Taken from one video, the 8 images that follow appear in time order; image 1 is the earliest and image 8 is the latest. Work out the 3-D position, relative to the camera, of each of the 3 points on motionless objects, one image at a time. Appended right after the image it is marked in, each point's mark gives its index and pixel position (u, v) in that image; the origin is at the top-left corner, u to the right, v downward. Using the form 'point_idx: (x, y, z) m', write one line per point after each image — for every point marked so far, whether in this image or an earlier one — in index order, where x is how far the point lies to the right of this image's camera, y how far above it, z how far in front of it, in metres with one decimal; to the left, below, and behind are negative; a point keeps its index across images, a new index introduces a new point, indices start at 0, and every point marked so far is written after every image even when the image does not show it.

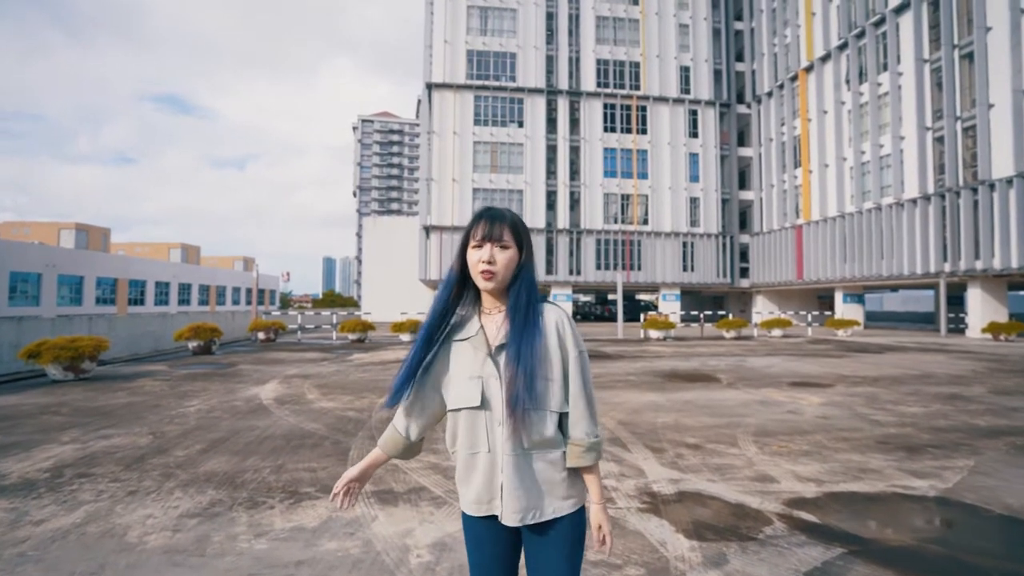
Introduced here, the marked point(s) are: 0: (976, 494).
0: (+4.2, -1.8, +4.6) m
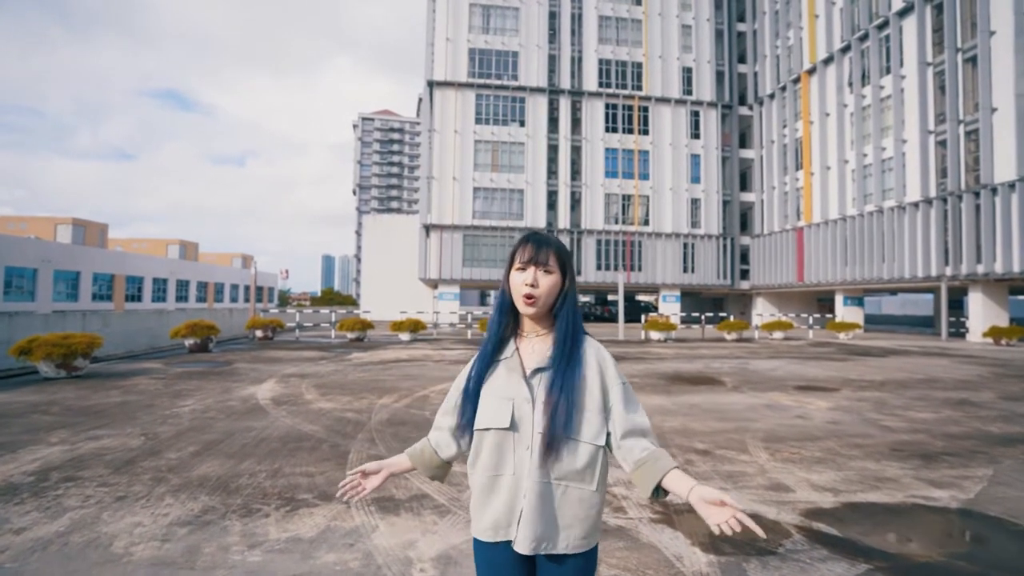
0: (+4.2, -1.9, +4.5) m
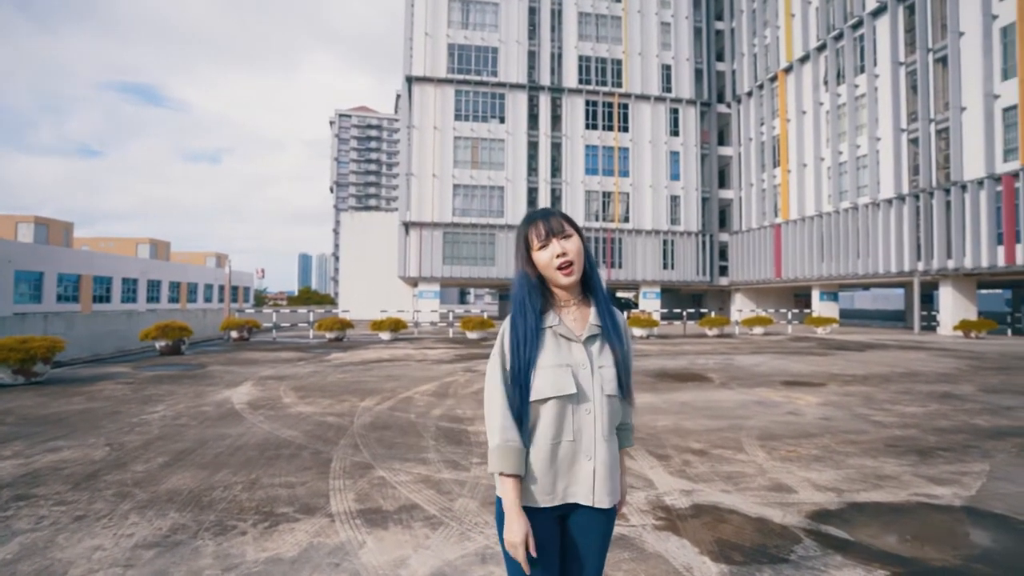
0: (+4.2, -1.8, +4.4) m
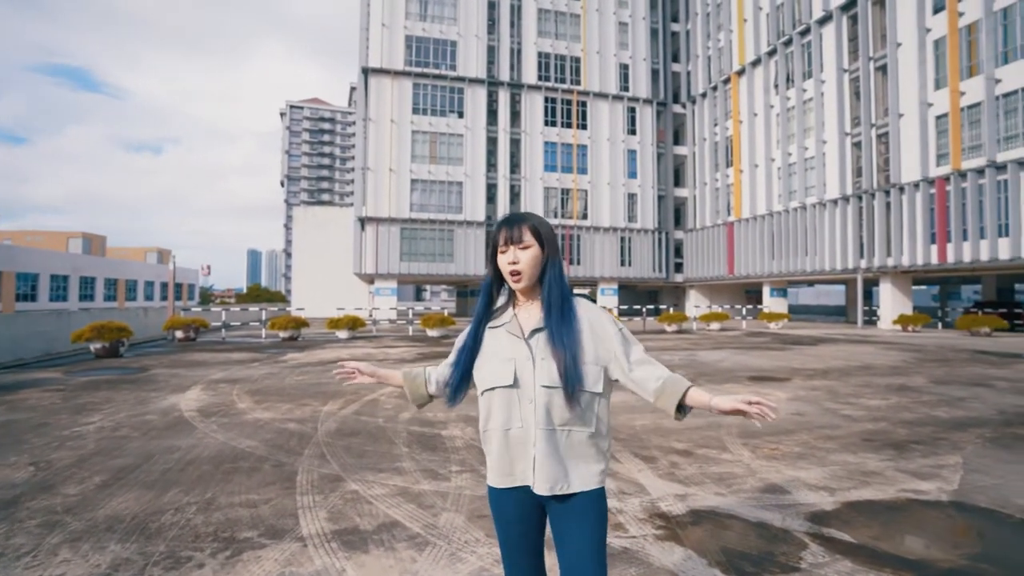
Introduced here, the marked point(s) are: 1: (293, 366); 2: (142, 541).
0: (+4.1, -1.8, +4.4) m
1: (-5.2, -1.8, +12.3) m
2: (-2.3, -1.6, +3.2) m
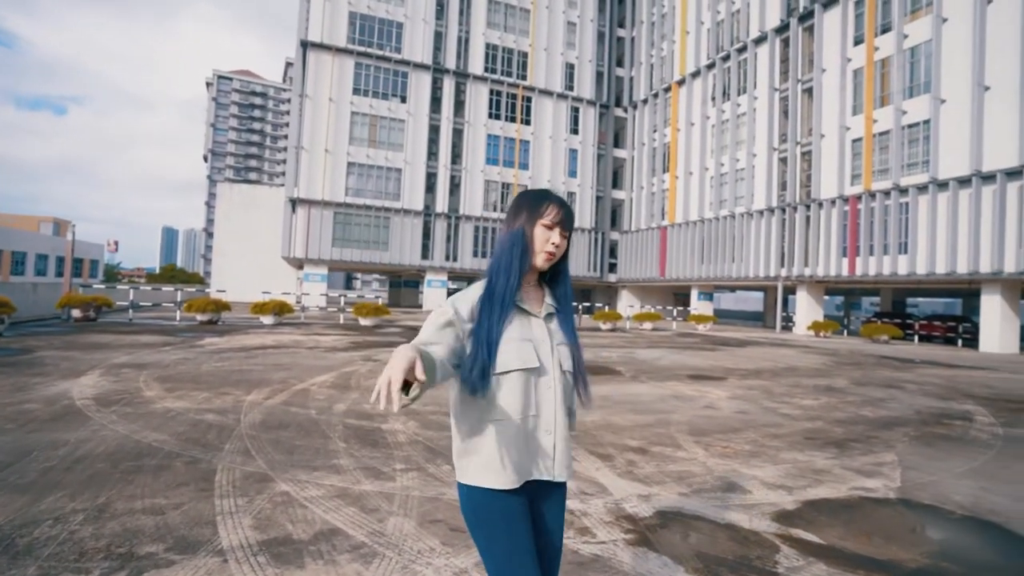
0: (+3.6, -1.8, +4.6) m
1: (-6.5, -1.4, +11.2) m
2: (-2.5, -1.3, +2.6) m
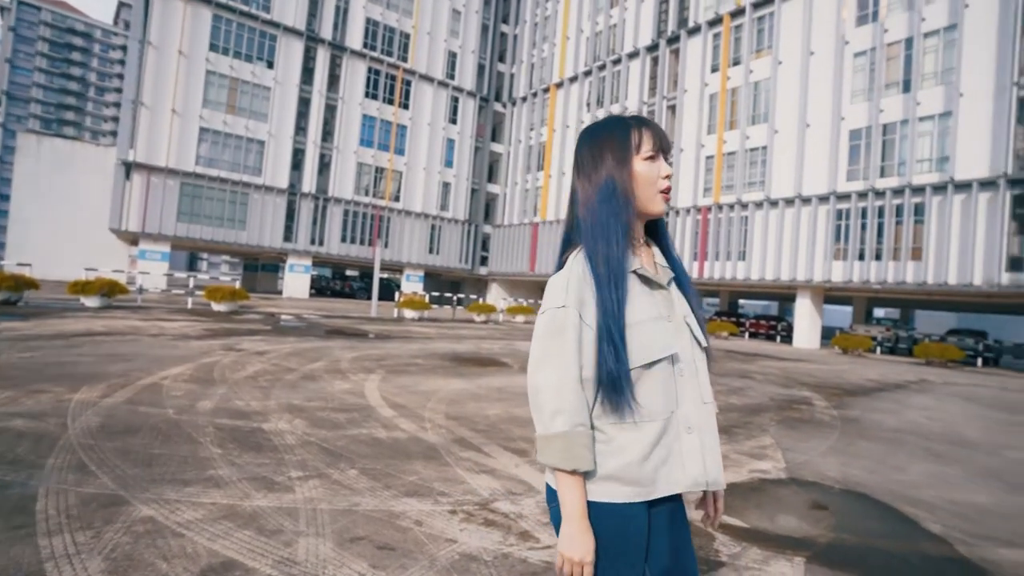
0: (+2.9, -1.8, +5.0) m
1: (-8.6, -0.9, +8.9) m
2: (-2.6, -1.1, +1.6) m
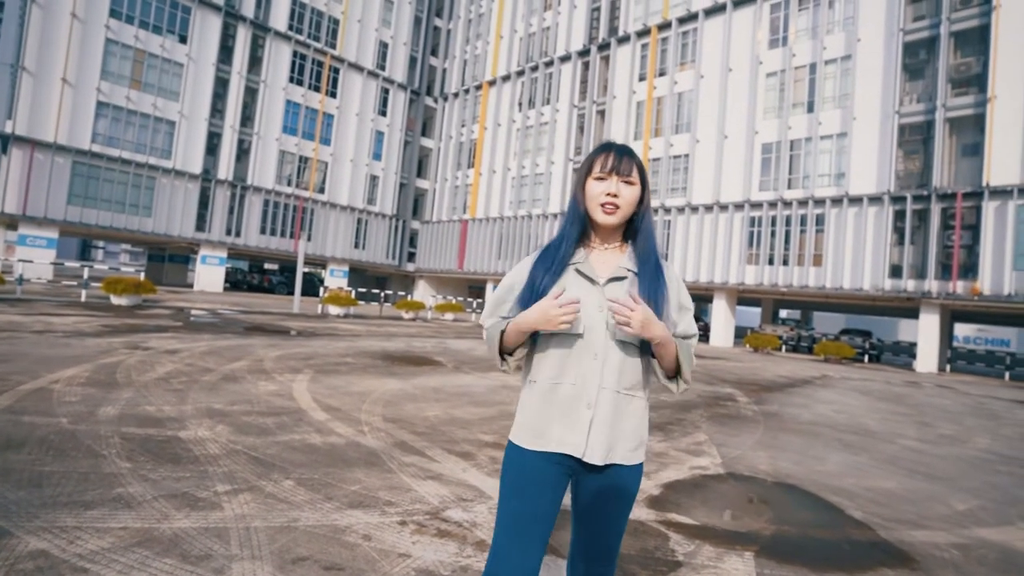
0: (+2.3, -1.8, +5.2) m
1: (-9.5, -0.7, +7.5) m
2: (-2.6, -1.1, +1.1) m
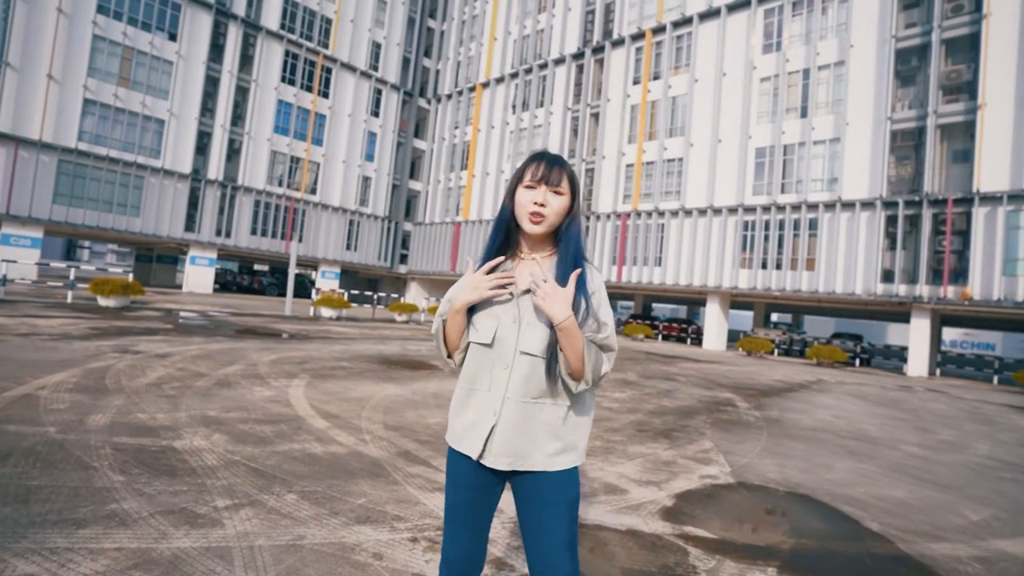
0: (+2.4, -1.9, +5.1) m
1: (-9.5, -0.7, +7.2) m
2: (-2.5, -1.1, +0.9) m
